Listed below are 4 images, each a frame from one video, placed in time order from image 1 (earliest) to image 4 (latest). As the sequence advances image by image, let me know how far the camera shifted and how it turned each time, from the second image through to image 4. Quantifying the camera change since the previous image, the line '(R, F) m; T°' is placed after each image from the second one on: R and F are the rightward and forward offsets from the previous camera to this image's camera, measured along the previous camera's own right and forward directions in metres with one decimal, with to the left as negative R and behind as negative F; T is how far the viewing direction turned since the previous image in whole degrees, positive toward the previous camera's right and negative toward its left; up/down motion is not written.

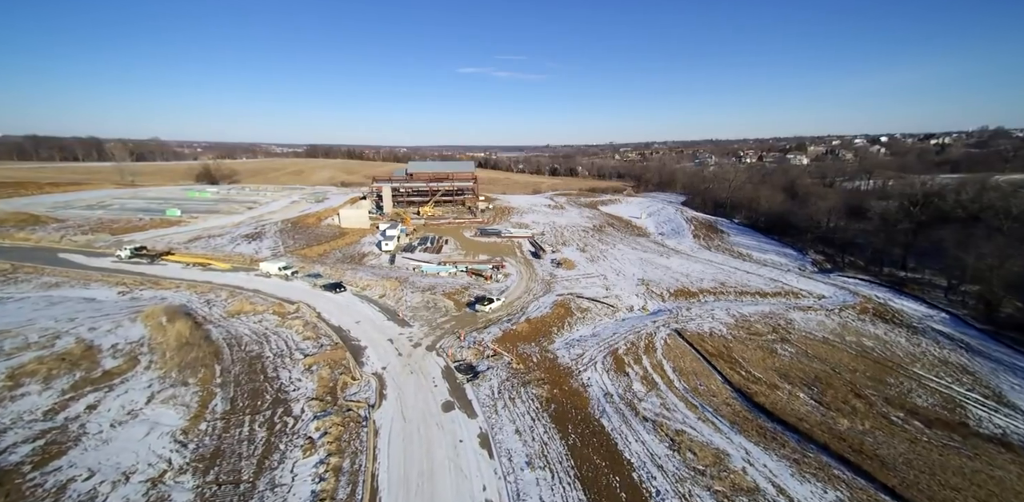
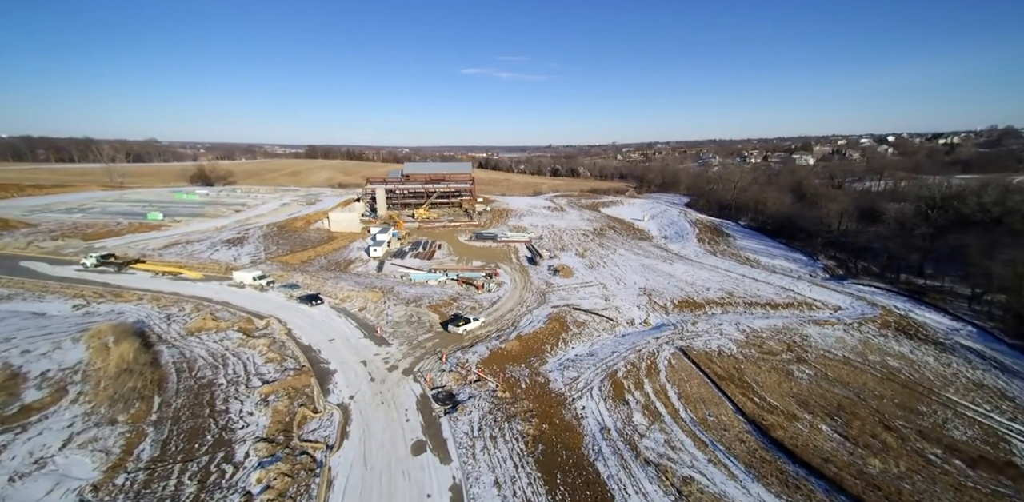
(+0.5, +1.3) m; 0°
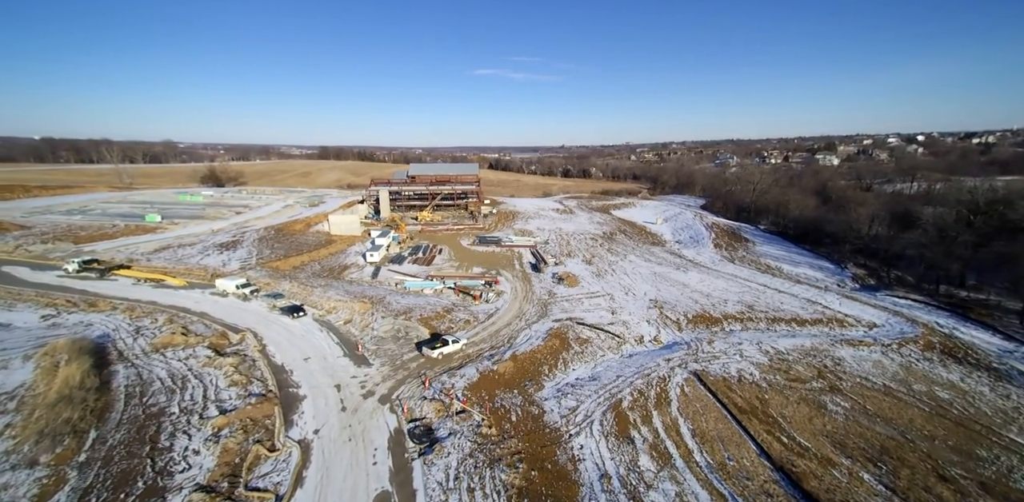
(+0.6, +1.3) m; -2°
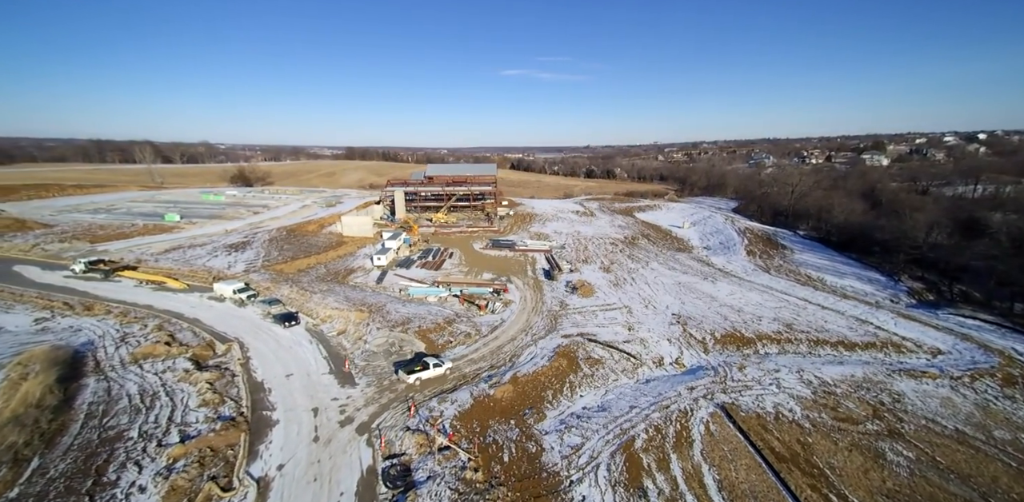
(+0.6, +1.3) m; -4°
